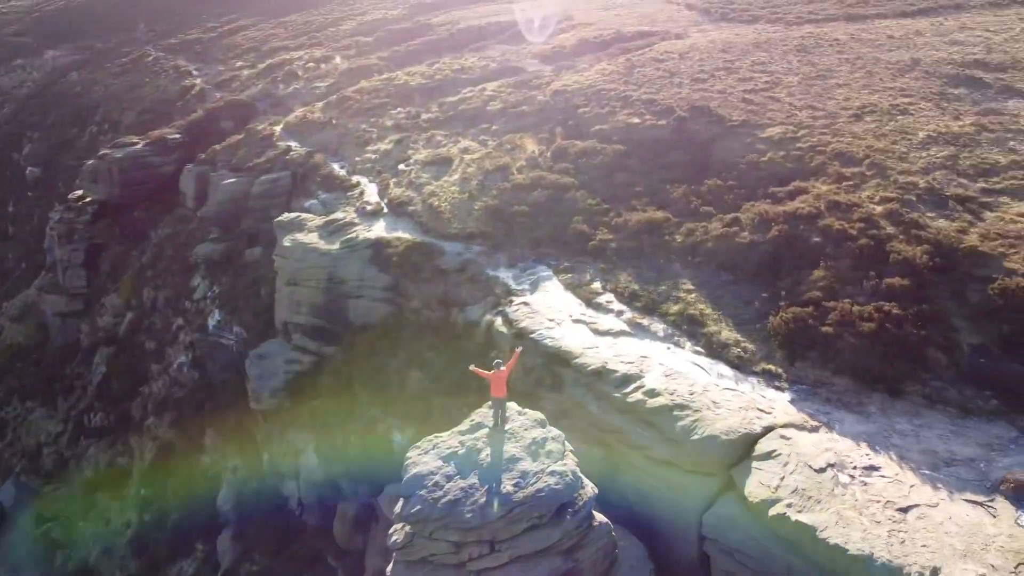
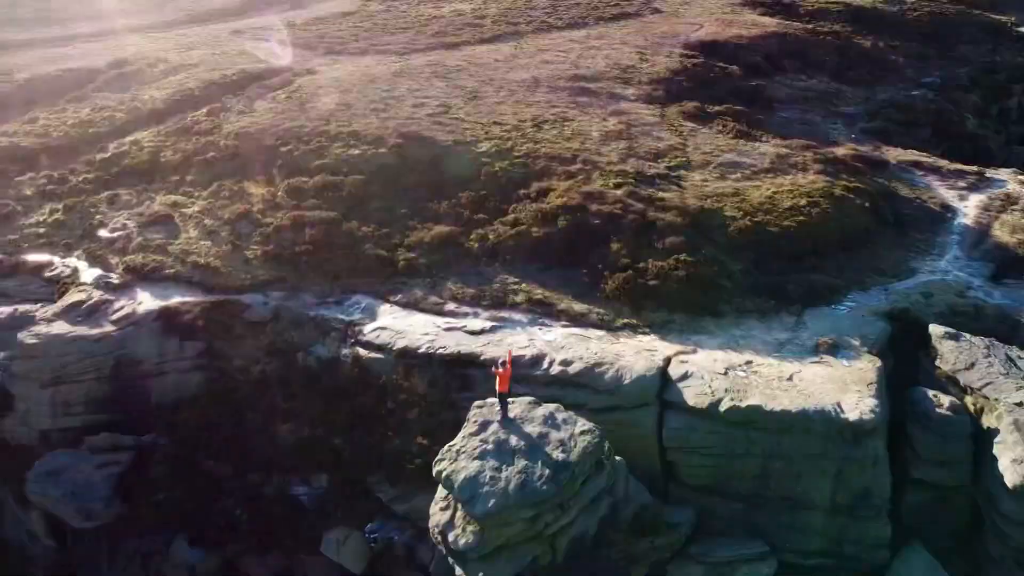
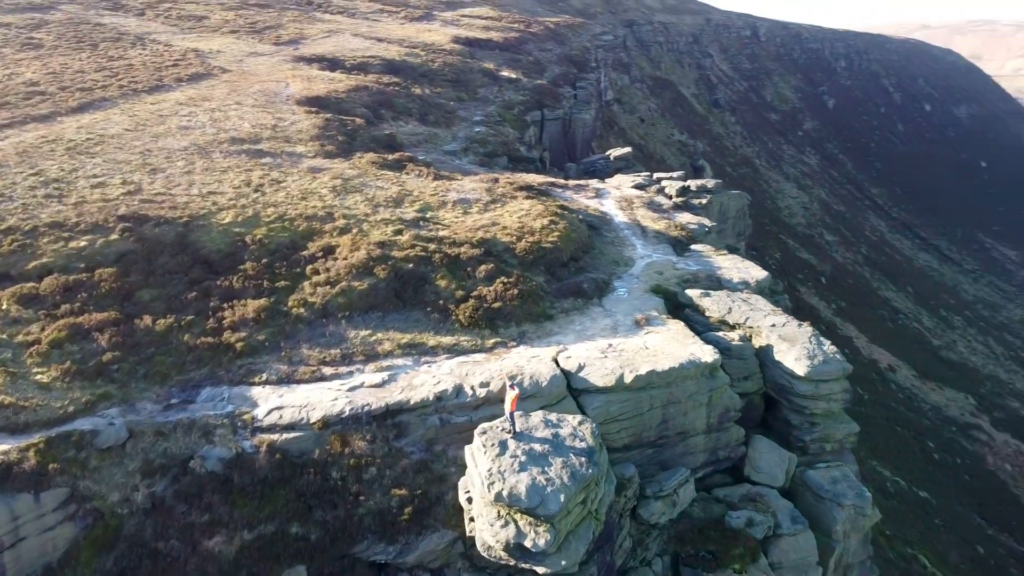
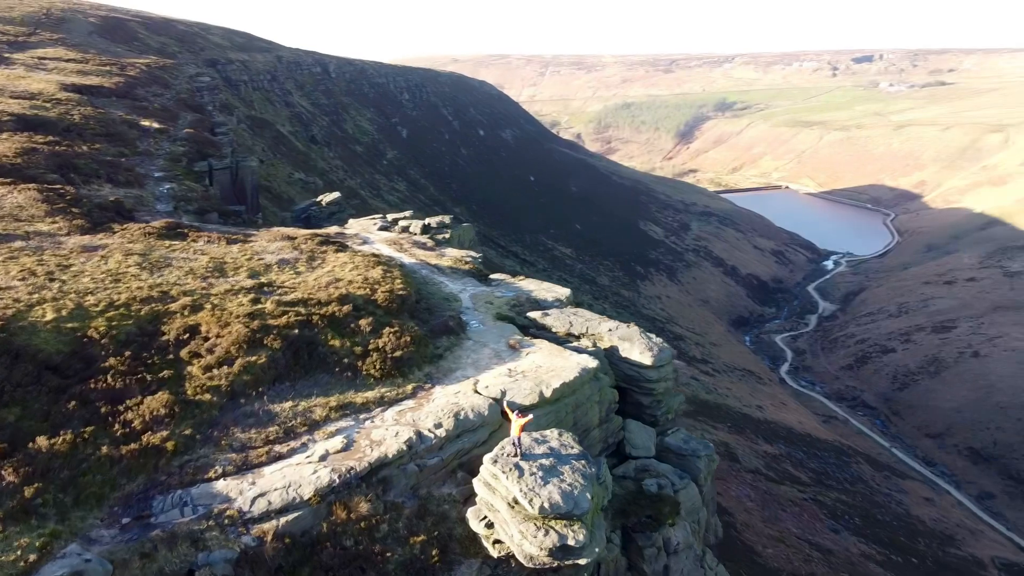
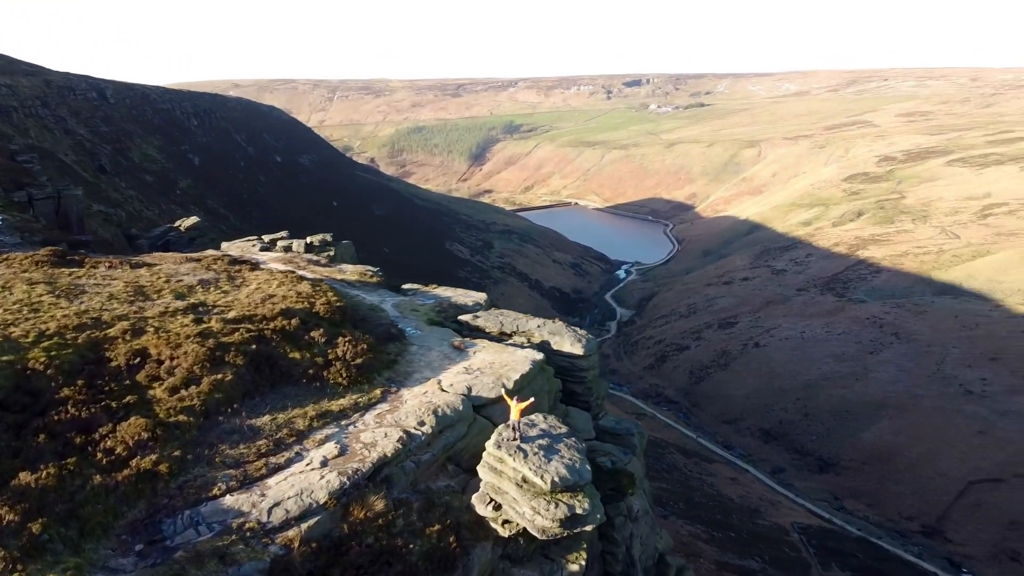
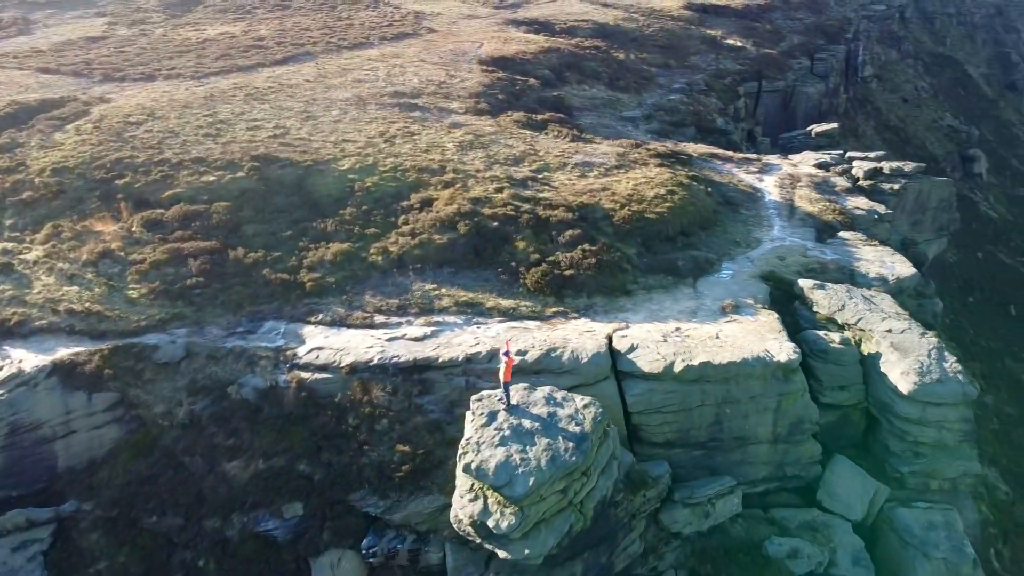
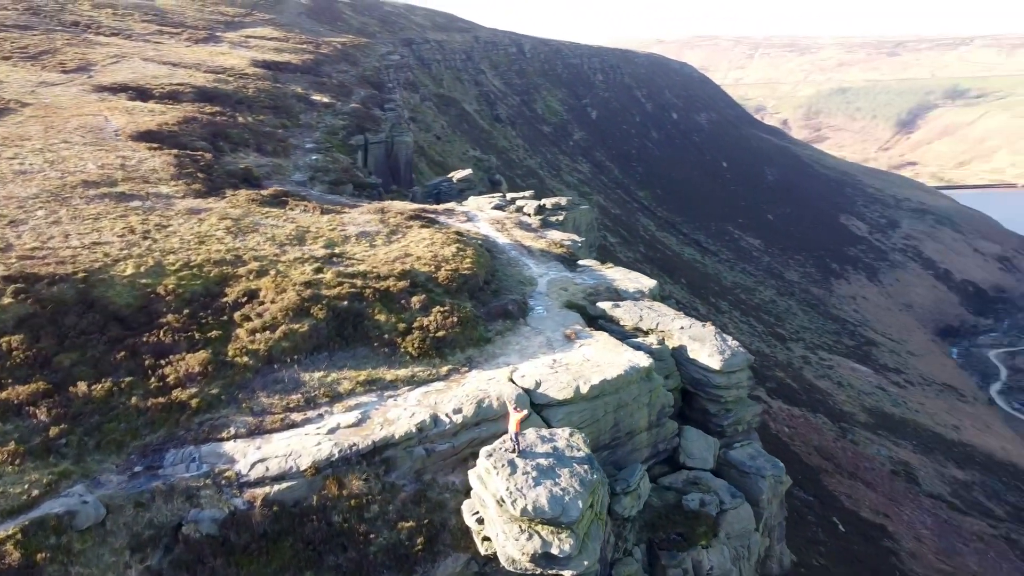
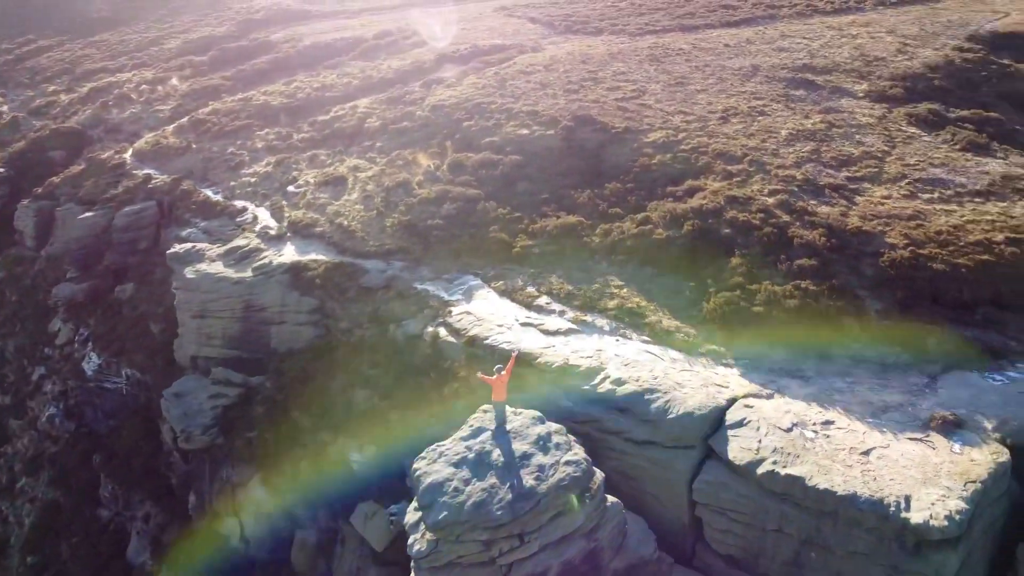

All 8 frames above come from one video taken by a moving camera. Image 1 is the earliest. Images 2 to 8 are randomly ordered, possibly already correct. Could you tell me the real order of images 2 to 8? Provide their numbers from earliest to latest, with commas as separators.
8, 2, 6, 3, 7, 4, 5
